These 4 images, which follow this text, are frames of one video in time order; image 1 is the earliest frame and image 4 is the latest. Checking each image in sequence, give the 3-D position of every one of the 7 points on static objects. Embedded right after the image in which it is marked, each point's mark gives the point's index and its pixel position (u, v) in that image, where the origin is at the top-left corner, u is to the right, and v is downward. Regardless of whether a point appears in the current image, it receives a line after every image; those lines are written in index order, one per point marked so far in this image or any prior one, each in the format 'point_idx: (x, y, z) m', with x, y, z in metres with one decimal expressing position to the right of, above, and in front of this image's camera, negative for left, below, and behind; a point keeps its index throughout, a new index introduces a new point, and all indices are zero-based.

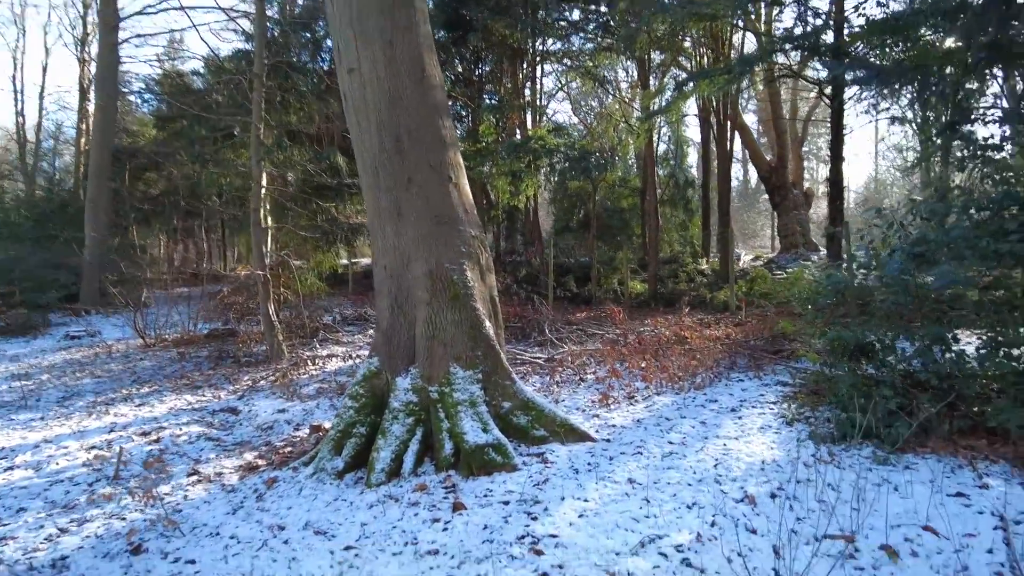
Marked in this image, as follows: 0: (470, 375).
0: (-0.3, -0.6, +4.1) m
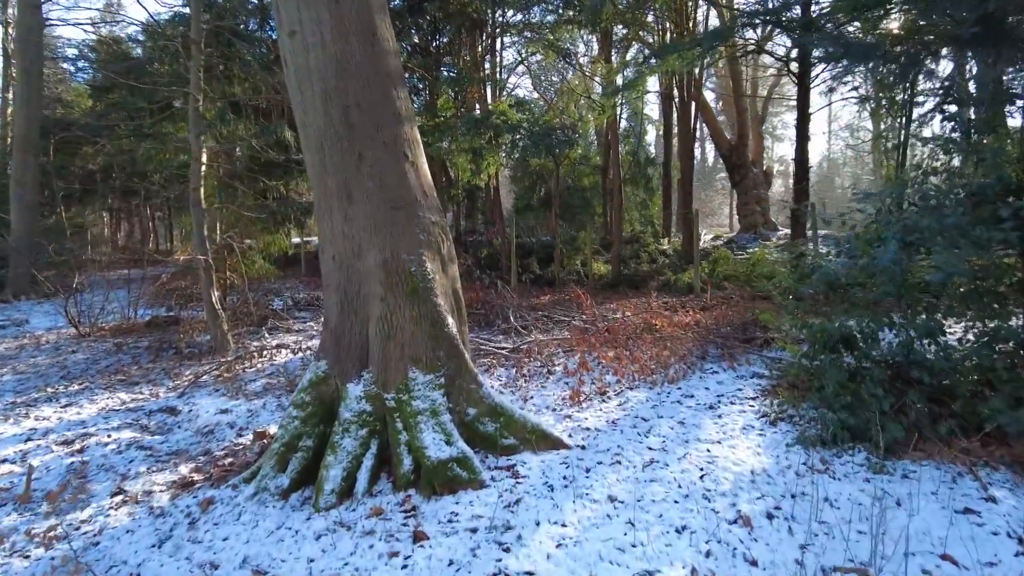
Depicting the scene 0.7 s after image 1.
0: (-0.5, -0.5, +3.7) m
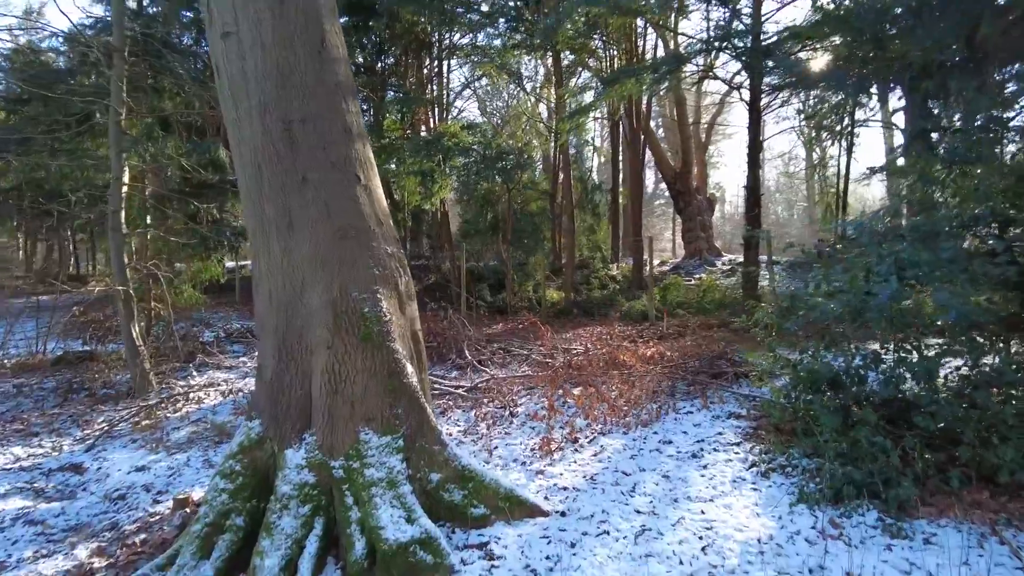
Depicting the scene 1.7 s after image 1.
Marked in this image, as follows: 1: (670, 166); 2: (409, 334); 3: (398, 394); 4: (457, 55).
0: (-0.6, -0.7, +3.1) m
1: (+4.9, +3.8, +19.9) m
2: (-0.6, -0.2, +3.5) m
3: (-0.6, -0.5, +3.2) m
4: (-1.3, +5.7, +15.5) m
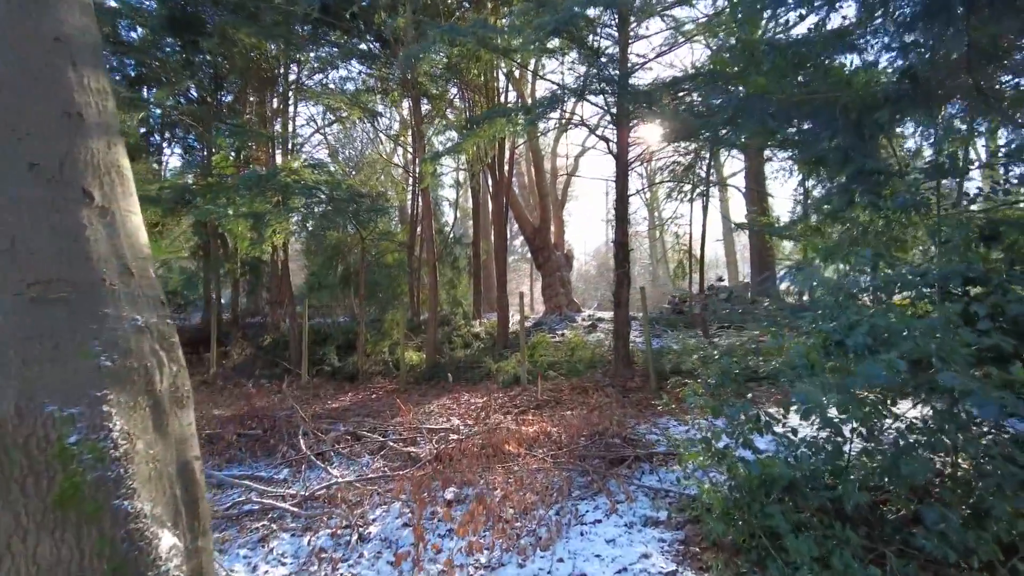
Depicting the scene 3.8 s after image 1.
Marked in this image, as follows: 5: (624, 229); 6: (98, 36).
0: (-1.0, -1.0, +1.6) m
1: (+0.6, +2.1, +19.5) m
2: (-1.0, -0.6, +2.0) m
3: (-1.0, -0.8, +1.7) m
4: (-4.6, +4.4, +13.9) m
5: (+1.9, +1.0, +10.5) m
6: (-1.5, +0.9, +2.2) m
